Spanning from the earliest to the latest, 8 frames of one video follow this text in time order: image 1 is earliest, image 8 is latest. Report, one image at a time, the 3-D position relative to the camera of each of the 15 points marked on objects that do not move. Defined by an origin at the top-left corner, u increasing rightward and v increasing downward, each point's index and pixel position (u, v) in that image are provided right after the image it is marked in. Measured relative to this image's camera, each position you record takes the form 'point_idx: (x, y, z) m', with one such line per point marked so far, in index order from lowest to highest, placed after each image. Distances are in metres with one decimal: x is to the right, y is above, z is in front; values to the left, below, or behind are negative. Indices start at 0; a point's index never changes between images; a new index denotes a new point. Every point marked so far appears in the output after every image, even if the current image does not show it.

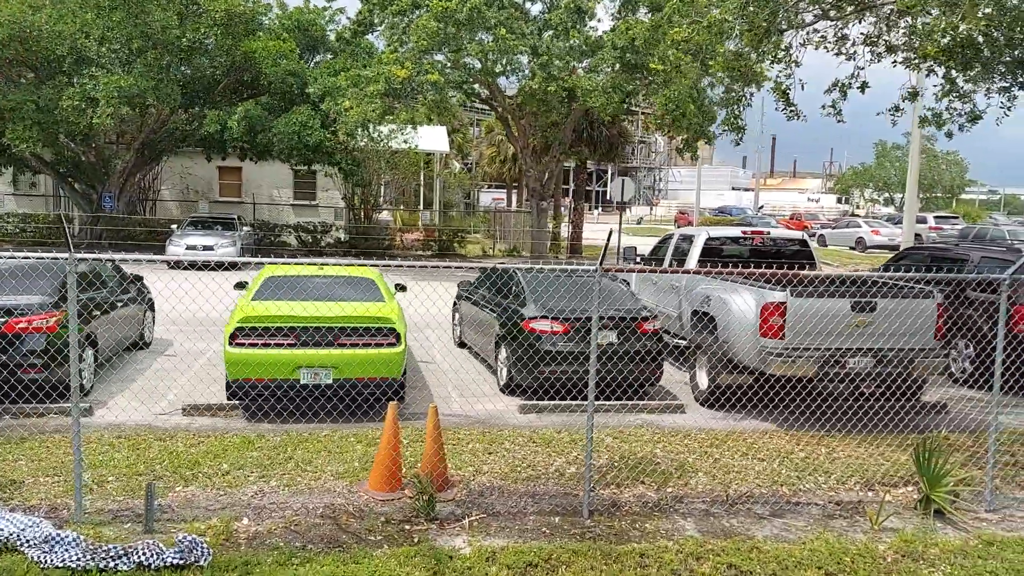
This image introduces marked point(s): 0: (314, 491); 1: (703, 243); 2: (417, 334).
0: (-1.3, -1.3, +5.2) m
1: (+2.2, +0.5, +9.4) m
2: (-1.3, -0.6, +11.1) m
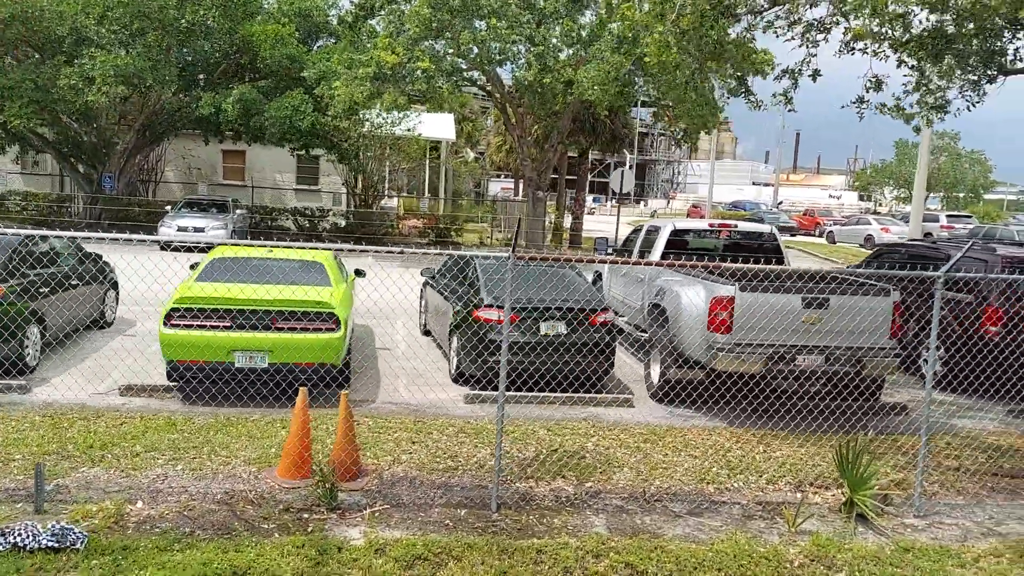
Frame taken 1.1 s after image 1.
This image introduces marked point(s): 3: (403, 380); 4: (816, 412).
0: (-1.8, -1.2, +5.1) m
1: (+1.8, +0.6, +9.2) m
2: (-1.7, -0.4, +11.0) m
3: (-1.1, -0.9, +8.1) m
4: (+2.7, -1.1, +7.2) m
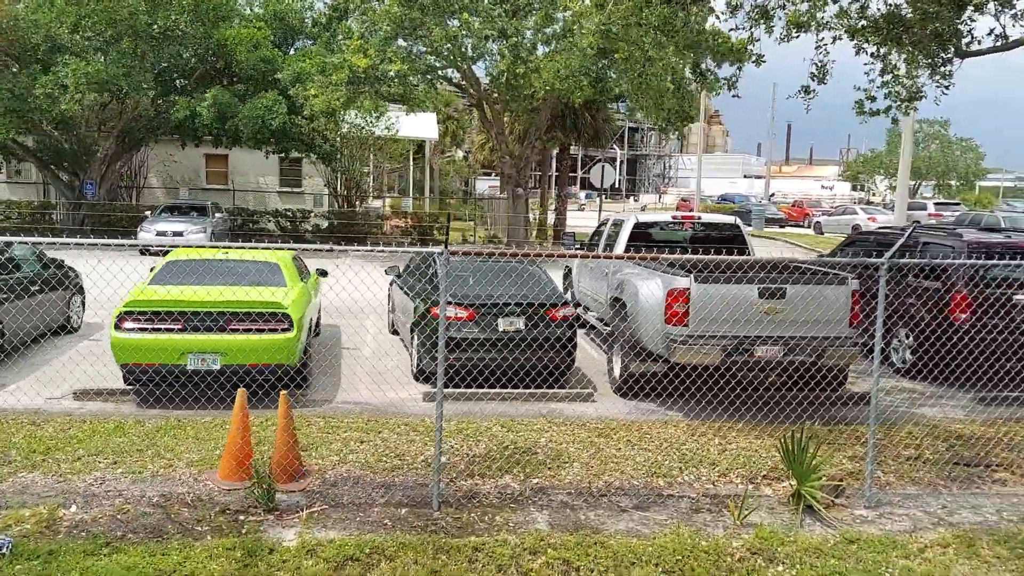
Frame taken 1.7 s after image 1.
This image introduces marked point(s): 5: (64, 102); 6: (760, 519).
0: (-2.2, -1.2, +5.0) m
1: (+1.3, +0.7, +9.2) m
2: (-2.2, -0.4, +10.9) m
3: (-1.5, -0.9, +8.0) m
4: (+2.4, -1.0, +7.2) m
5: (-10.9, +4.6, +19.9) m
6: (+1.5, -1.4, +4.8) m
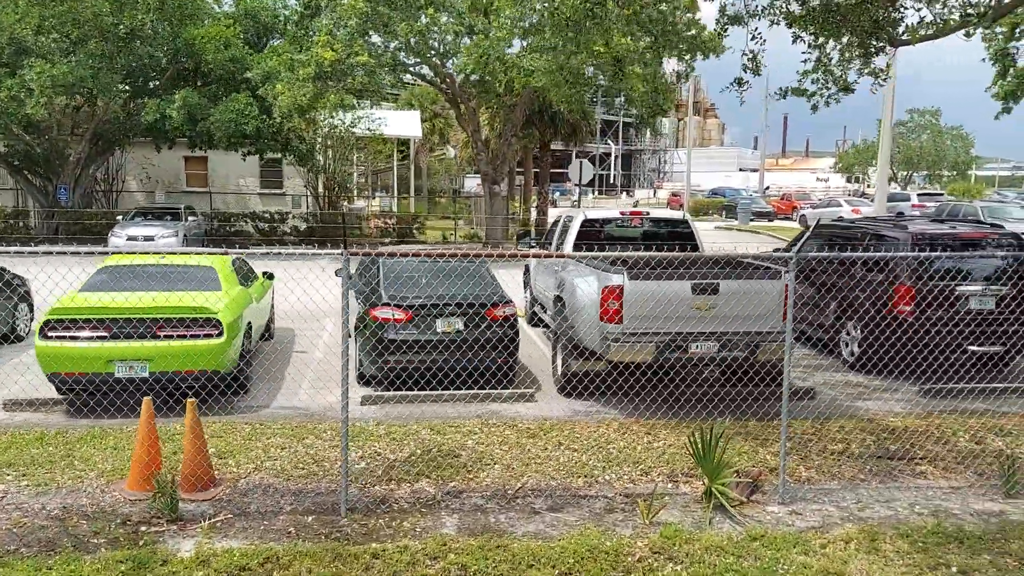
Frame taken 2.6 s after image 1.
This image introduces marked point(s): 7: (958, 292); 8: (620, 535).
0: (-2.7, -1.2, +5.0) m
1: (+0.8, +0.7, +9.1) m
2: (-2.7, -0.5, +10.8) m
3: (-2.0, -0.9, +8.0) m
4: (+1.8, -1.0, +7.1) m
5: (-11.6, +4.4, +19.8) m
6: (+0.9, -1.3, +4.8) m
7: (+4.4, 0.0, +7.9) m
8: (+0.6, -1.4, +4.5) m
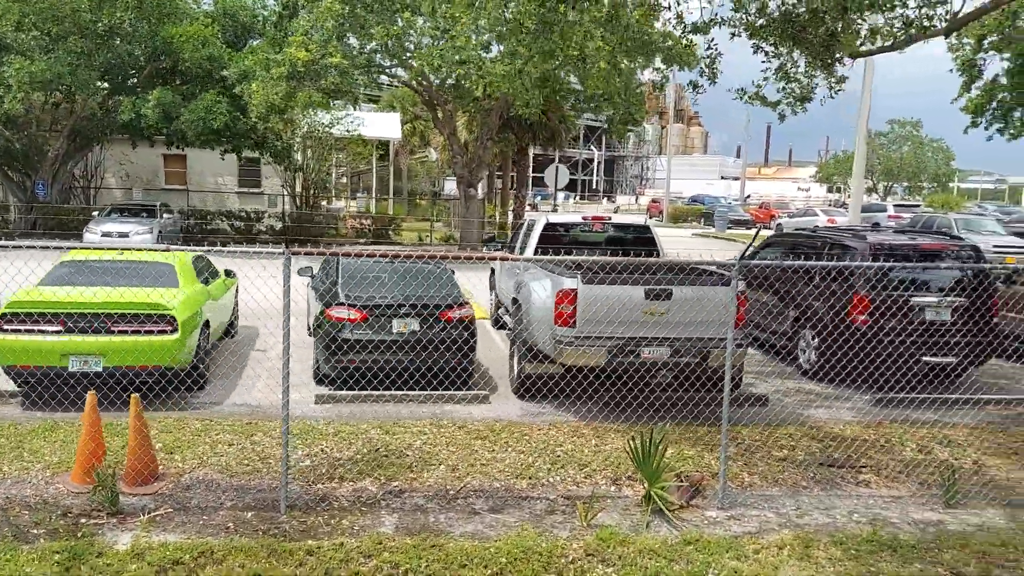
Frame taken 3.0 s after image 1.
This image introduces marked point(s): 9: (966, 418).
0: (-3.1, -1.2, +5.0) m
1: (+0.3, +0.7, +9.2) m
2: (-3.2, -0.4, +10.8) m
3: (-2.4, -0.9, +8.0) m
4: (+1.4, -1.0, +7.2) m
5: (-12.2, +4.6, +19.6) m
6: (+0.6, -1.4, +4.8) m
7: (+4.0, -0.2, +8.1) m
8: (+0.3, -1.4, +4.6) m
9: (+4.0, -1.2, +7.2) m
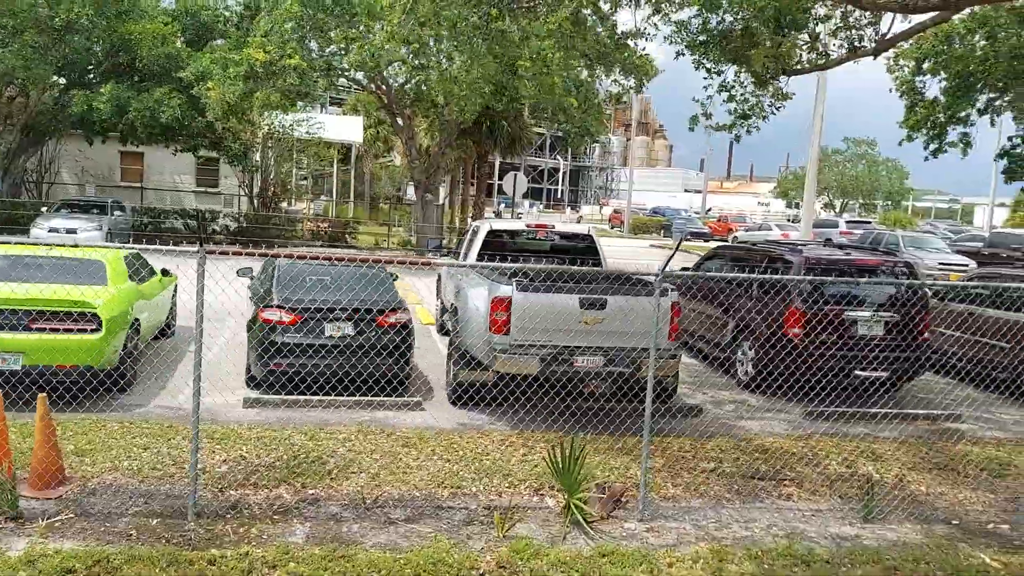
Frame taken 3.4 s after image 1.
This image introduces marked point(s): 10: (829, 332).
0: (-3.6, -1.2, +4.7) m
1: (-0.3, +0.6, +9.1) m
2: (-3.9, -0.4, +10.6) m
3: (-3.0, -0.9, +7.8) m
4: (+0.8, -1.1, +7.2) m
5: (-13.2, +4.7, +19.0) m
6: (+0.1, -1.4, +4.8) m
7: (+3.4, -0.3, +8.2) m
8: (-0.2, -1.4, +4.5) m
9: (+3.4, -1.3, +7.3) m
10: (+3.2, -0.4, +8.1) m
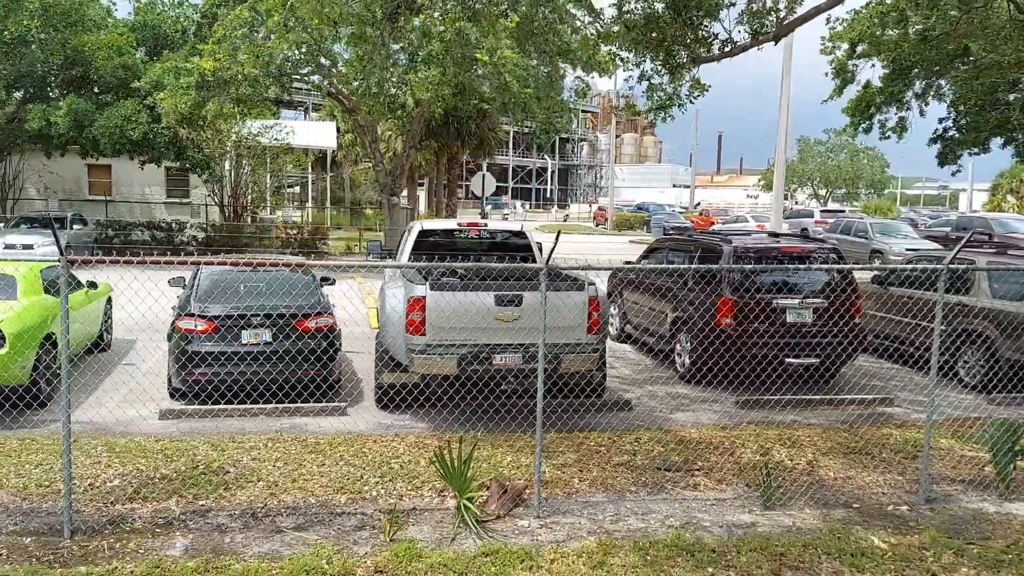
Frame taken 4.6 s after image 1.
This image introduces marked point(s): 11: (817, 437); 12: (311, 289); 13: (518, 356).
0: (-4.2, -1.3, +4.6) m
1: (-1.1, +0.6, +9.0) m
2: (-4.7, -0.6, +10.4) m
3: (-3.7, -1.0, +7.6) m
4: (+0.2, -1.1, +7.1) m
5: (-14.2, +4.2, +18.8) m
6: (-0.5, -1.4, +4.7) m
7: (+2.6, -0.2, +8.1) m
8: (-0.9, -1.4, +4.4) m
9: (+2.8, -1.2, +7.3) m
10: (+2.5, -0.3, +8.1) m
11: (+2.5, -1.2, +6.6) m
12: (-2.0, 0.0, +8.1) m
13: (0.0, -0.6, +6.8) m
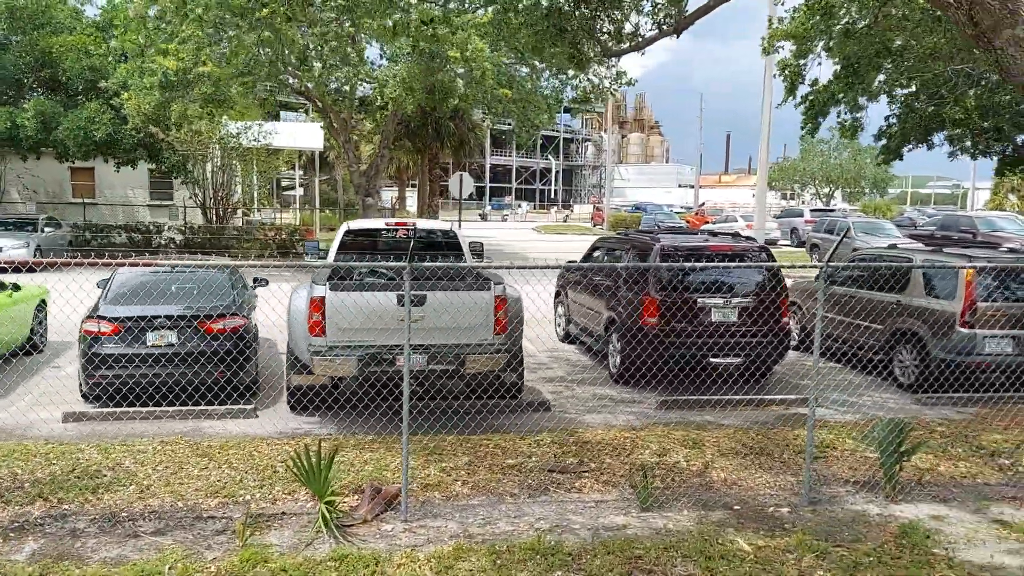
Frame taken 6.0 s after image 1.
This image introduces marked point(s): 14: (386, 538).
0: (-5.0, -1.3, +4.5) m
1: (-1.8, +0.6, +8.9) m
2: (-5.4, -0.6, +10.4) m
3: (-4.5, -1.0, +7.6) m
4: (-0.6, -1.1, +7.0) m
5: (-15.0, +4.1, +18.7) m
6: (-1.3, -1.4, +4.6) m
7: (+1.9, -0.2, +8.0) m
8: (-1.6, -1.4, +4.3) m
9: (+2.0, -1.2, +7.2) m
10: (+1.7, -0.3, +8.0) m
11: (+1.7, -1.2, +6.5) m
12: (-2.8, 0.0, +8.0) m
13: (-0.7, -0.6, +6.7) m
14: (-0.7, -1.4, +4.6) m
